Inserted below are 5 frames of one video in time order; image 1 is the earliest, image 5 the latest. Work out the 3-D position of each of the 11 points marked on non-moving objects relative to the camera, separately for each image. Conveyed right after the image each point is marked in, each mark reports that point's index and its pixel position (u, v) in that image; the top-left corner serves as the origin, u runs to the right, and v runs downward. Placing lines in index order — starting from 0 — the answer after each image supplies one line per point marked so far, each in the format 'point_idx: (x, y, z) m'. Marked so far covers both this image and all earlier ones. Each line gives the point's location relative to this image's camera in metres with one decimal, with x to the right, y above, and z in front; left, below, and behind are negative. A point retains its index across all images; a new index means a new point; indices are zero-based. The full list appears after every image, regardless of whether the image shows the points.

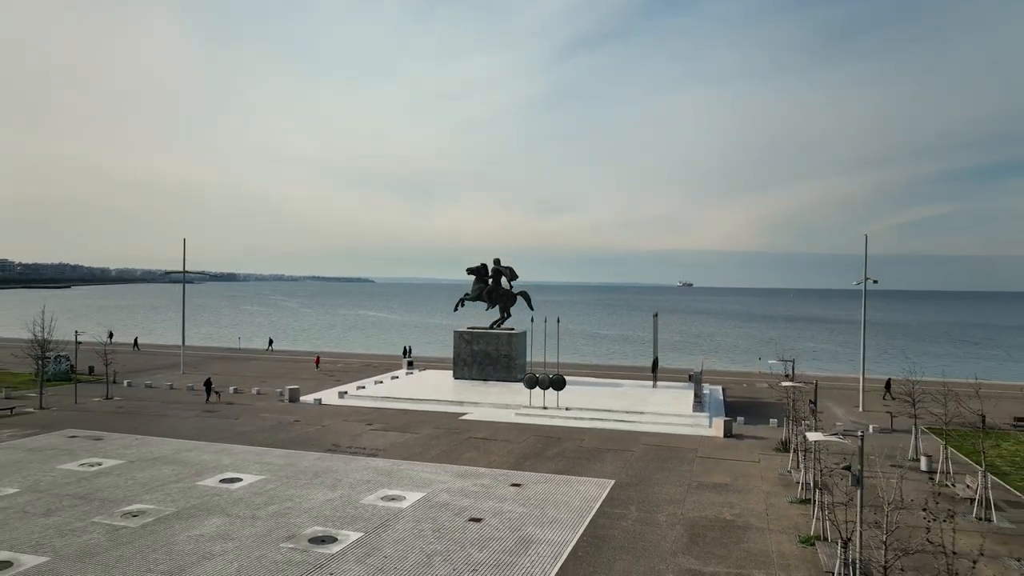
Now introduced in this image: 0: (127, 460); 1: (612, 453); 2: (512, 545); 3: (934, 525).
0: (-11.0, -4.9, +17.9) m
1: (+3.2, -5.2, +19.6) m
2: (0.0, -5.1, +12.4) m
3: (+9.1, -5.1, +13.6) m
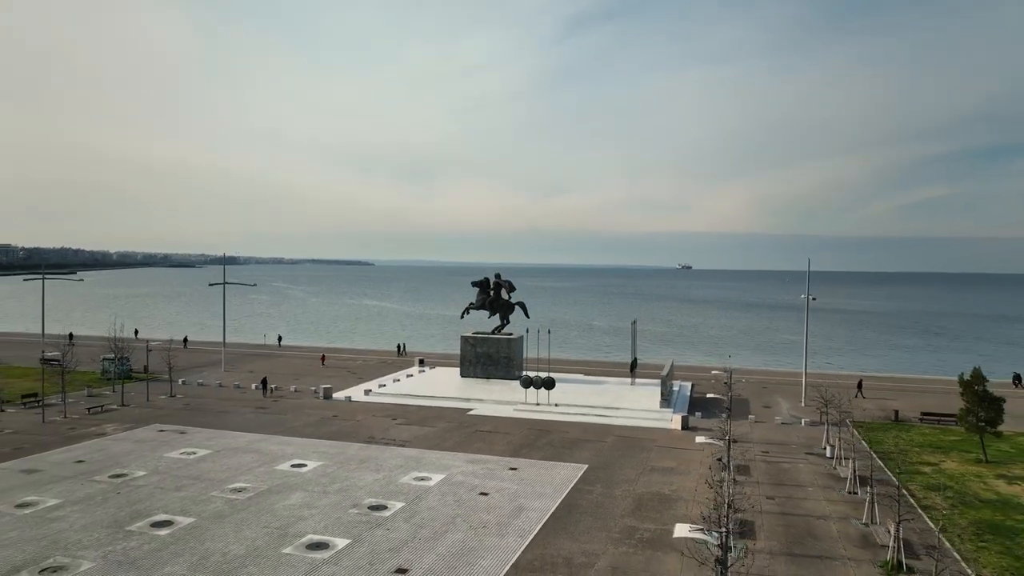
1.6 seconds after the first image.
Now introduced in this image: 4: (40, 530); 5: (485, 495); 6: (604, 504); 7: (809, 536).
0: (-11.0, -6.0, +23.2) m
1: (+3.1, -6.2, +24.9) m
2: (0.0, -6.3, +17.7) m
3: (+9.0, -6.3, +18.9) m
4: (-11.9, -6.1, +15.9) m
5: (-0.9, -6.3, +19.0) m
6: (+2.7, -6.2, +18.1) m
7: (+7.6, -6.3, +16.0) m
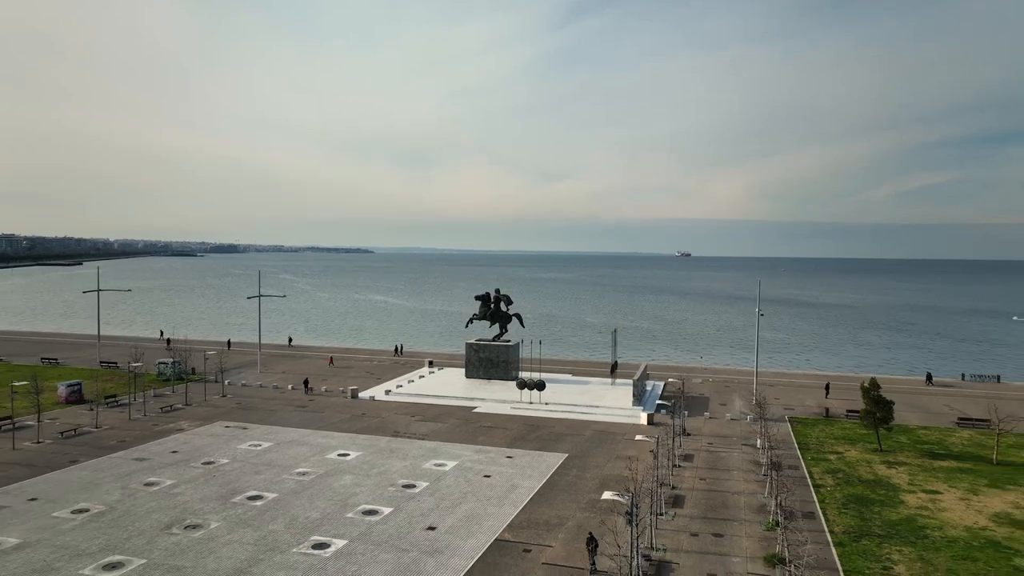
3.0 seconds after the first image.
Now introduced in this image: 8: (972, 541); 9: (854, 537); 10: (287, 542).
0: (-11.2, -7.3, +29.4) m
1: (+3.0, -7.4, +31.2) m
2: (-0.2, -7.6, +23.9) m
3: (+8.9, -7.6, +25.2) m
4: (-12.0, -7.5, +22.1) m
5: (-1.0, -7.6, +25.2) m
6: (+2.5, -7.6, +24.3) m
7: (+7.5, -7.7, +22.3) m
8: (+14.4, -7.9, +19.5) m
9: (+10.8, -7.8, +19.7) m
10: (-6.8, -7.8, +19.2) m
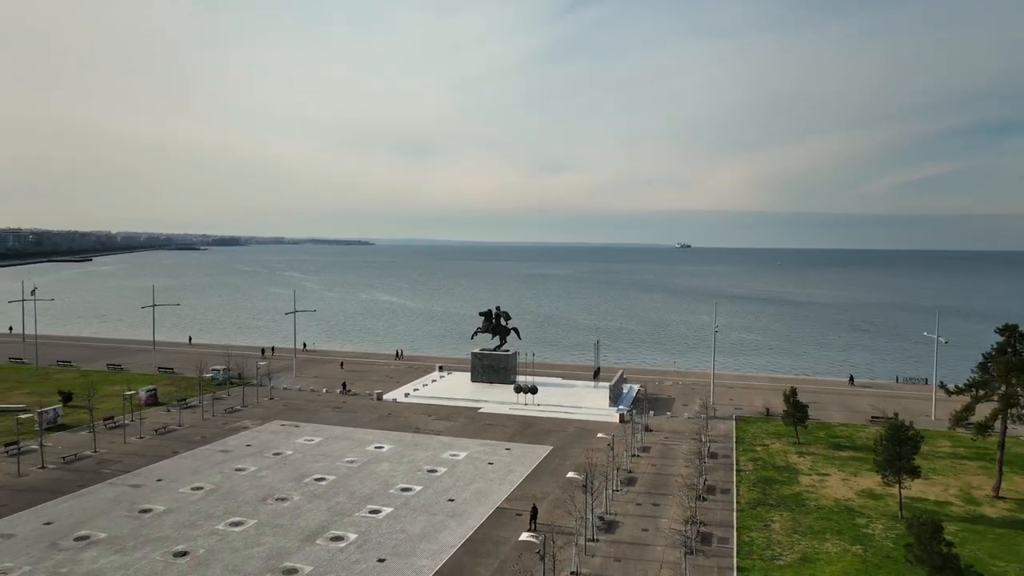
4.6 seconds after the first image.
0: (-11.3, -9.0, +37.4) m
1: (+2.8, -9.1, +39.2) m
2: (-0.3, -9.4, +31.9) m
3: (+8.8, -9.4, +33.2) m
4: (-12.2, -9.3, +30.1) m
5: (-1.2, -9.3, +33.2) m
6: (+2.4, -9.3, +32.4) m
7: (+7.3, -9.5, +30.3) m
8: (+14.2, -9.7, +27.5) m
9: (+10.6, -9.6, +27.7) m
10: (-7.0, -9.6, +27.2) m
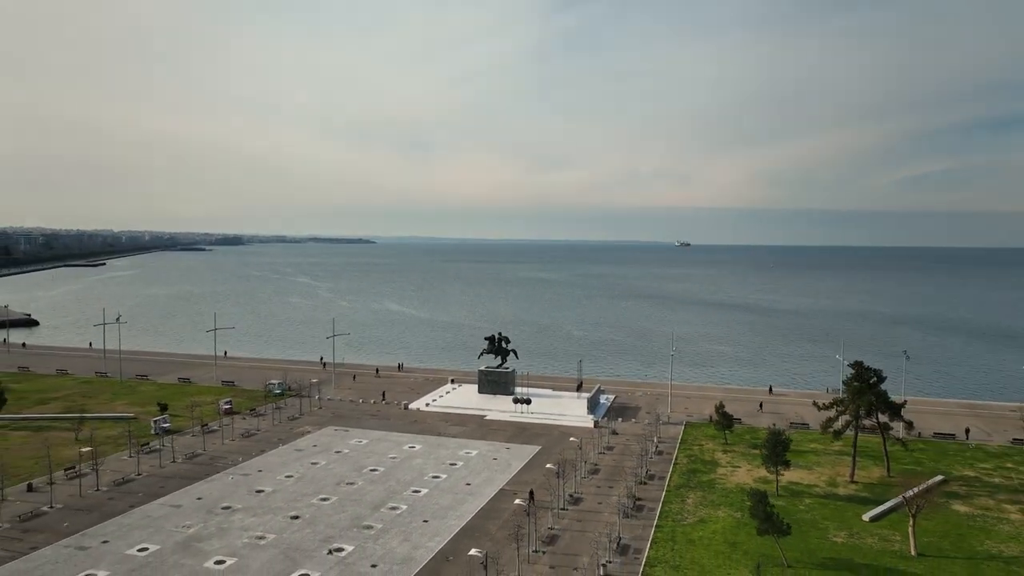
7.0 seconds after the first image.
0: (-11.4, -12.0, +49.6) m
1: (+2.7, -12.1, +51.4) m
2: (-0.4, -12.5, +44.1) m
3: (+8.7, -12.4, +45.4) m
4: (-12.3, -12.4, +42.3) m
5: (-1.3, -12.4, +45.4) m
6: (+2.3, -12.4, +44.5) m
7: (+7.2, -12.5, +42.5) m
8: (+14.1, -12.8, +39.7) m
9: (+10.5, -12.7, +39.9) m
10: (-7.1, -12.7, +39.4) m
